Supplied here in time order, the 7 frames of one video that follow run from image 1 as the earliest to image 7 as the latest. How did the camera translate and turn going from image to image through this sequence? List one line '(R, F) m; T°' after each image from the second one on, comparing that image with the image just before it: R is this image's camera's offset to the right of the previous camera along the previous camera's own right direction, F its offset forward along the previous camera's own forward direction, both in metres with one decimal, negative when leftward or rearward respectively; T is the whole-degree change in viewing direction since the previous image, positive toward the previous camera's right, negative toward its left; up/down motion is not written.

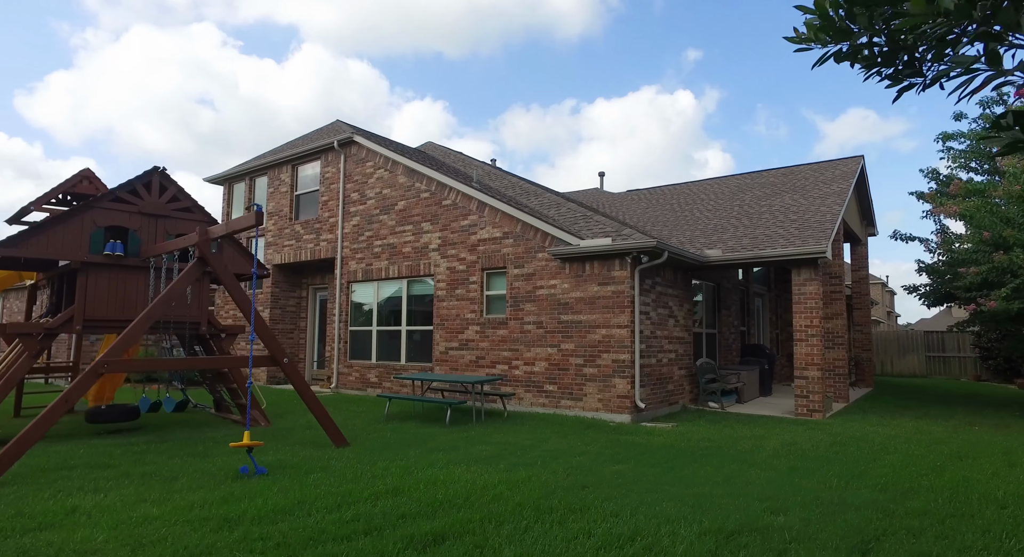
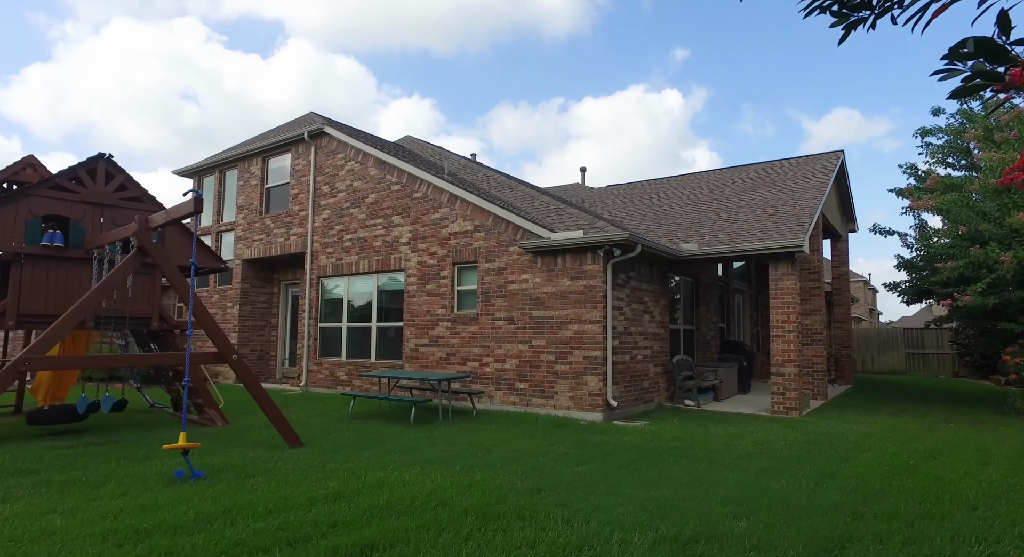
(+0.3, +0.3) m; +1°
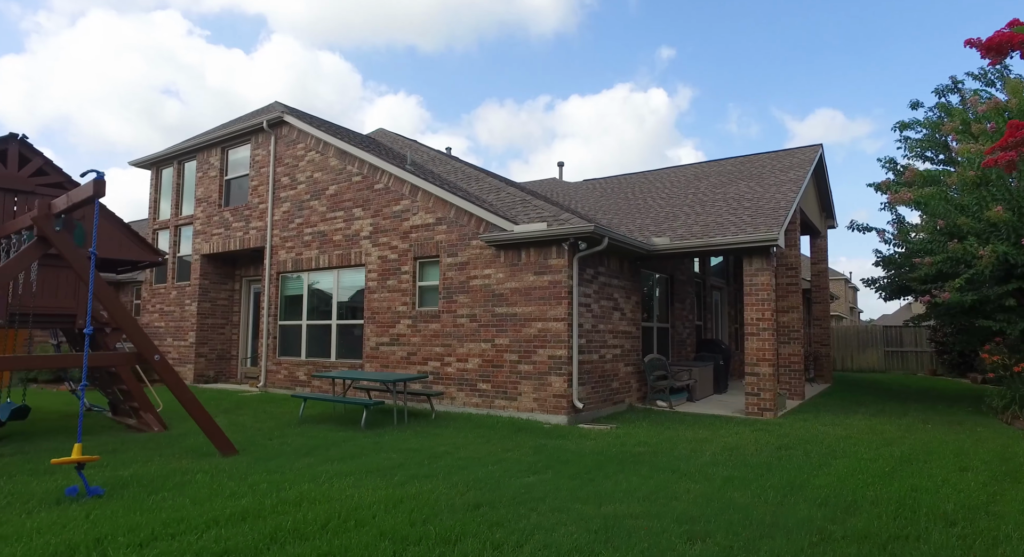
(+0.4, +0.5) m; +1°
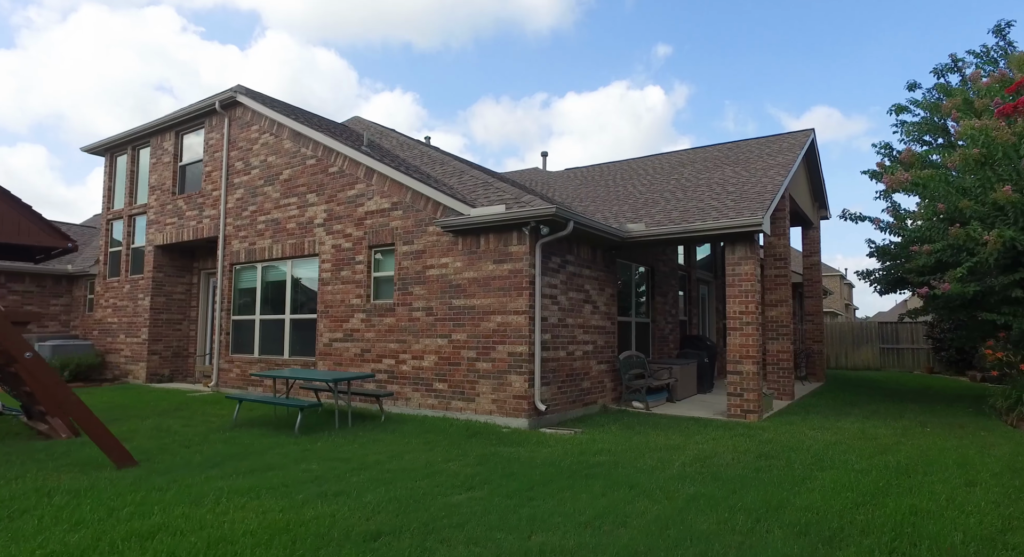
(+0.5, +0.9) m; 0°
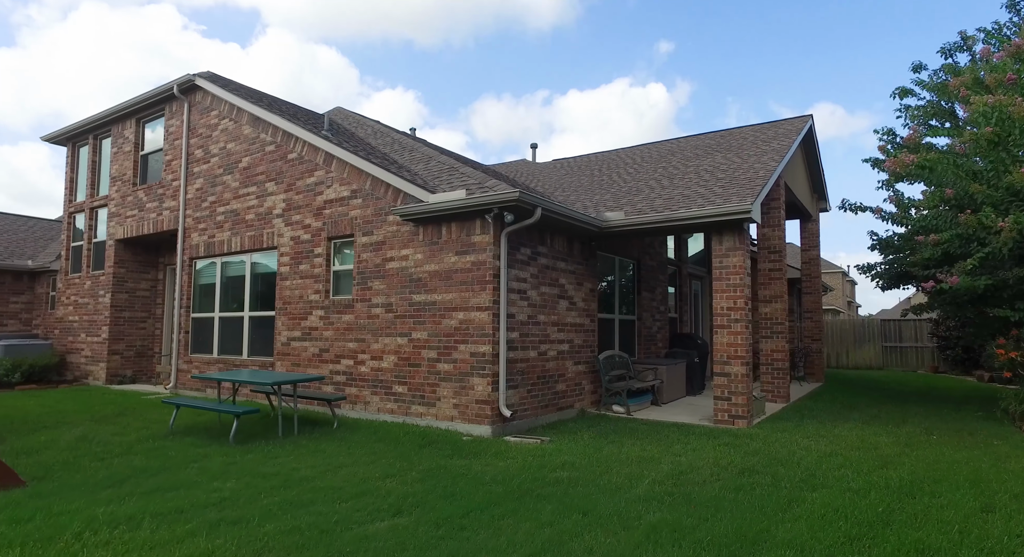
(+0.5, +0.8) m; 0°
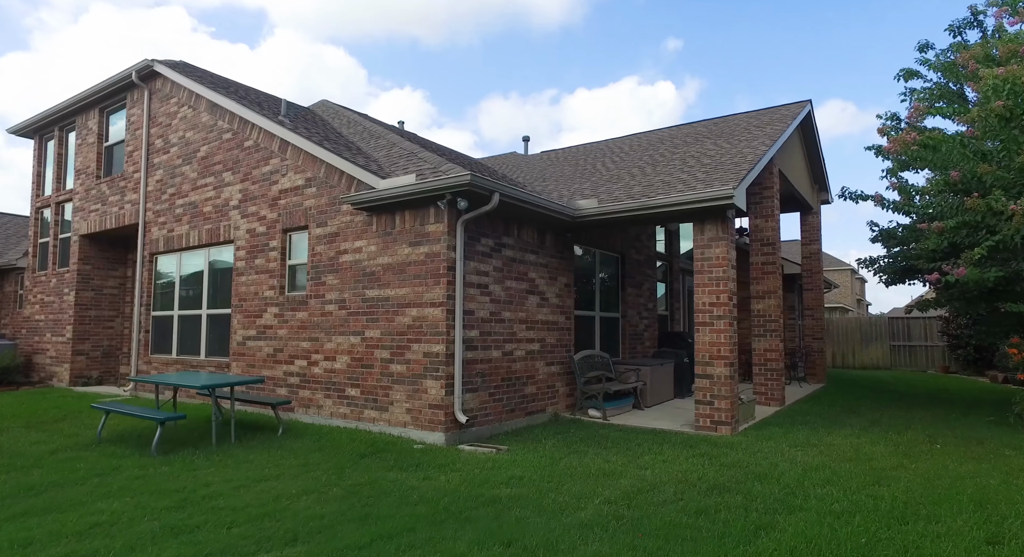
(+0.6, +0.7) m; -1°
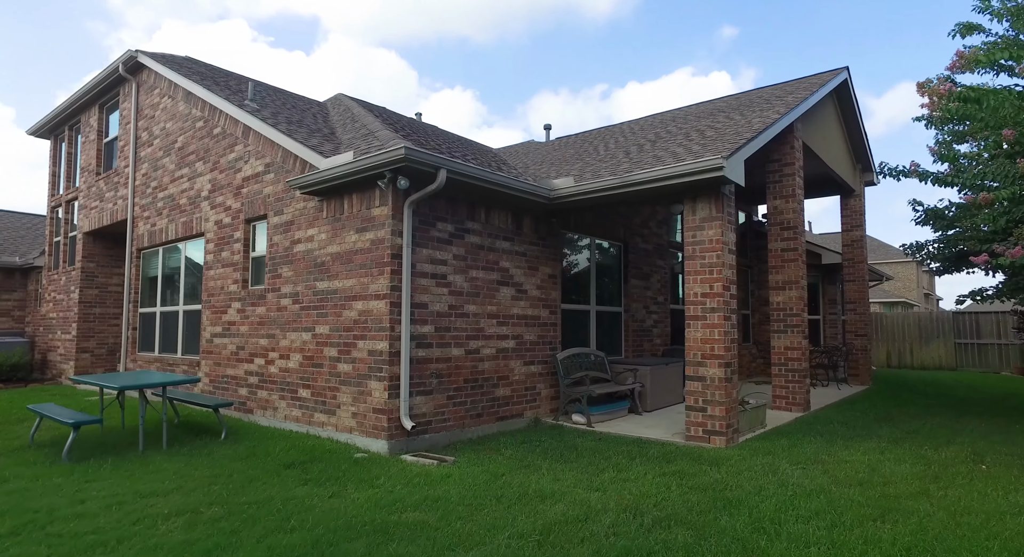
(+1.0, +0.9) m; -5°
